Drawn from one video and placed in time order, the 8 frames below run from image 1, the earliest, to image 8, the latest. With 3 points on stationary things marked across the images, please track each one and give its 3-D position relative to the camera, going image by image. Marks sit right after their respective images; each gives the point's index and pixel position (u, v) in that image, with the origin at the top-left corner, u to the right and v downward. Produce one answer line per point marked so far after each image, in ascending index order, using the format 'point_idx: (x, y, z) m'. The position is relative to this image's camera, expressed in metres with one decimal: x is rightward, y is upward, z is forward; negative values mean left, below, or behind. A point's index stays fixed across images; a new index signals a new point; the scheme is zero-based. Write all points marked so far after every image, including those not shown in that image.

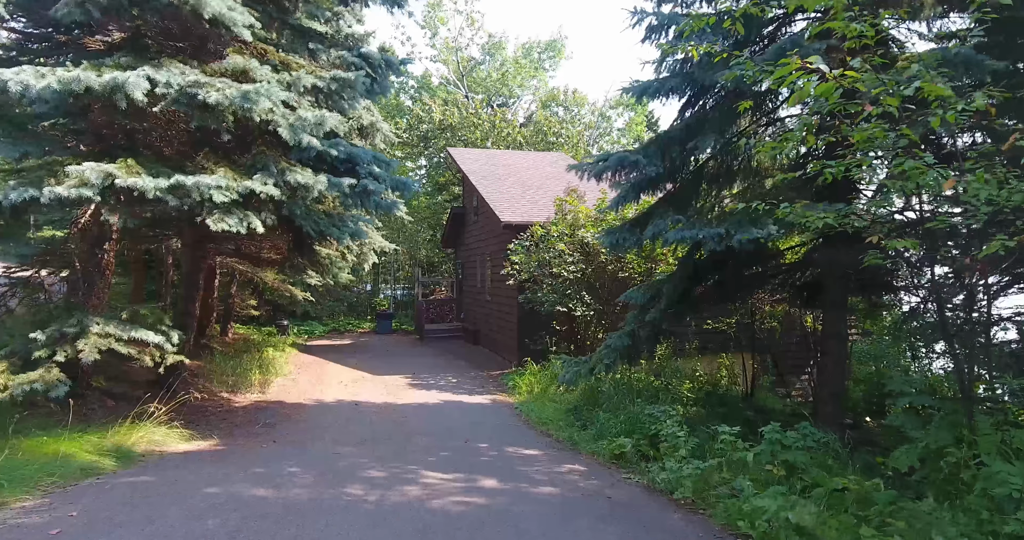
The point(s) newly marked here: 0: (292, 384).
0: (-2.9, -1.5, +9.4) m
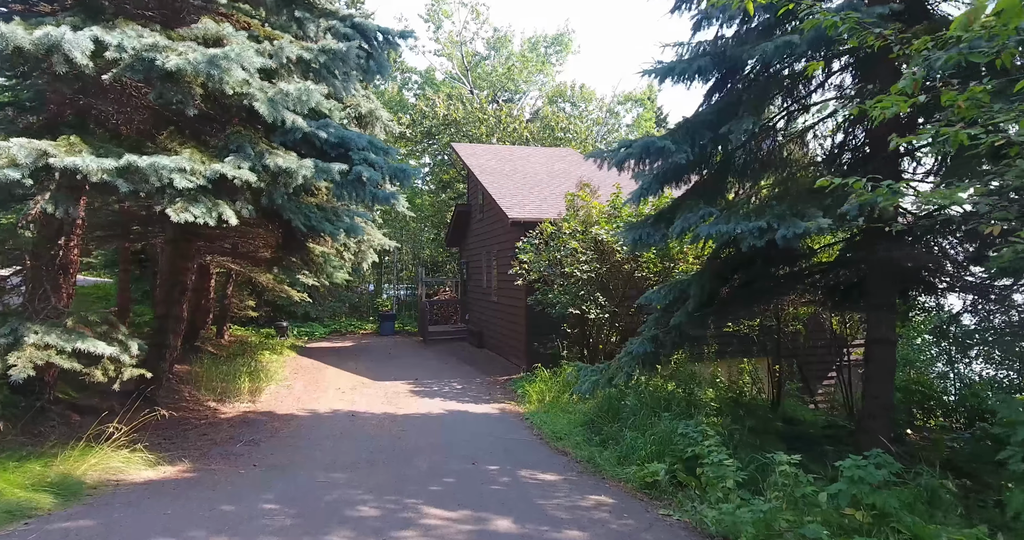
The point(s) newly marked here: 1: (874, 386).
0: (-2.8, -1.5, +8.8) m
1: (+2.9, -0.9, +5.8) m
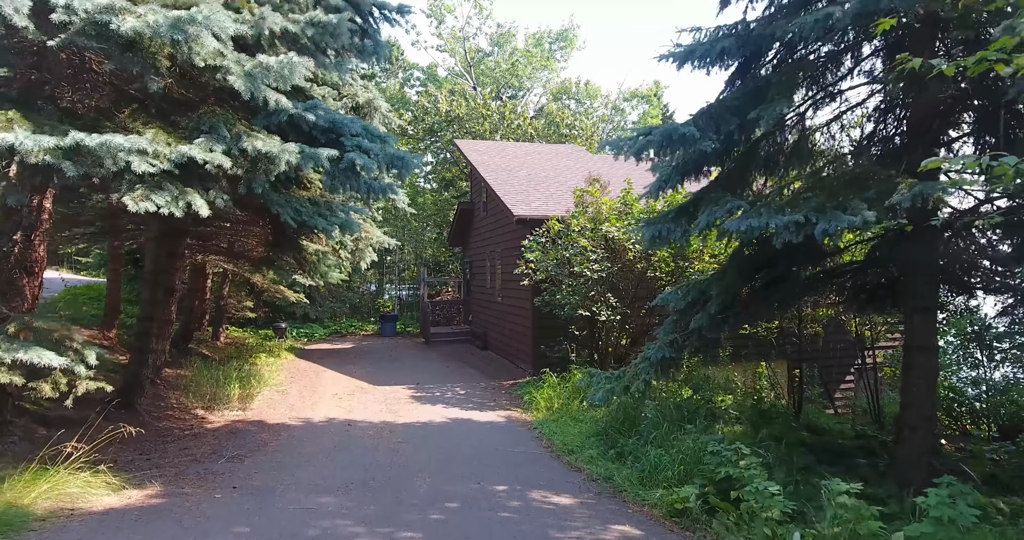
0: (-2.7, -1.5, +8.4) m
1: (+3.0, -0.9, +5.4) m
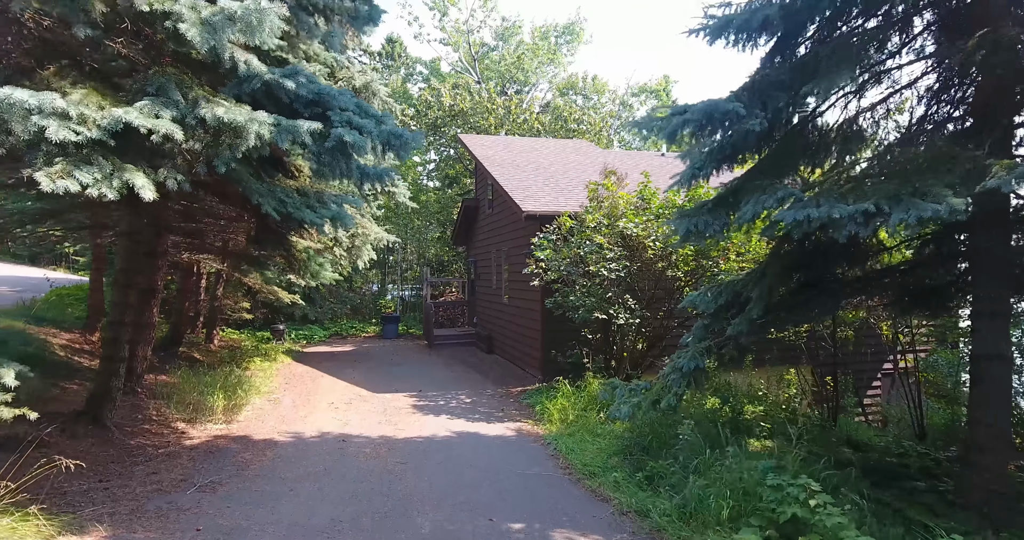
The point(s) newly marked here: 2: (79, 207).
0: (-2.6, -1.5, +7.8) m
1: (+3.0, -0.9, +4.7) m
2: (-4.1, +0.6, +6.9) m
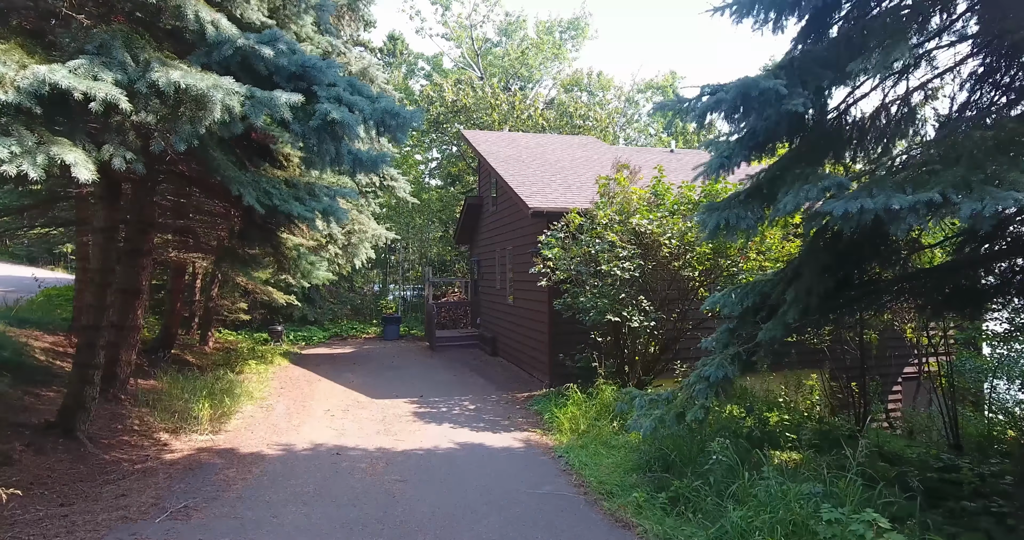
0: (-2.5, -1.5, +7.3) m
1: (+3.1, -0.9, +4.2) m
2: (-4.0, +0.6, +6.4) m
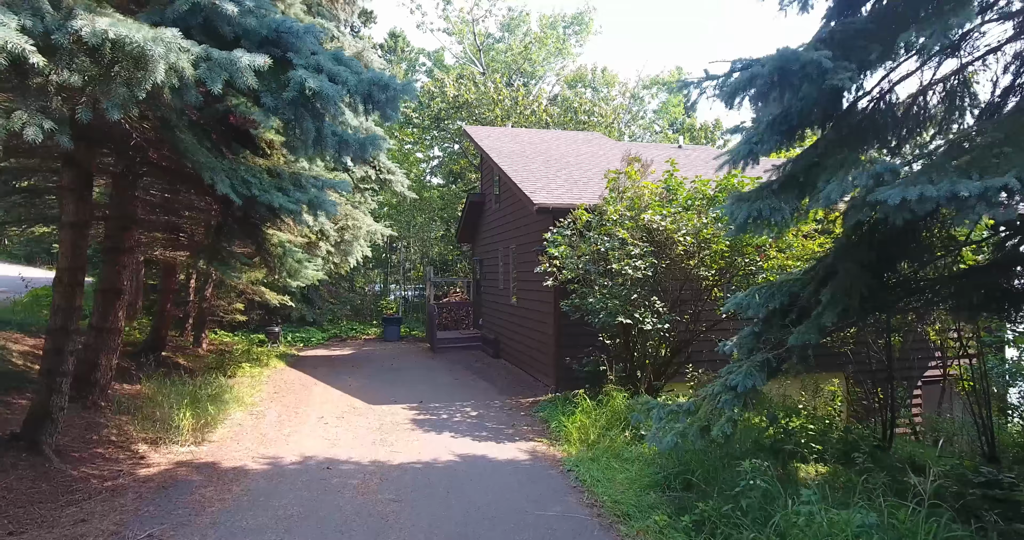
0: (-2.5, -1.4, +6.9) m
1: (+3.1, -0.9, +3.8) m
2: (-4.0, +0.6, +6.0) m
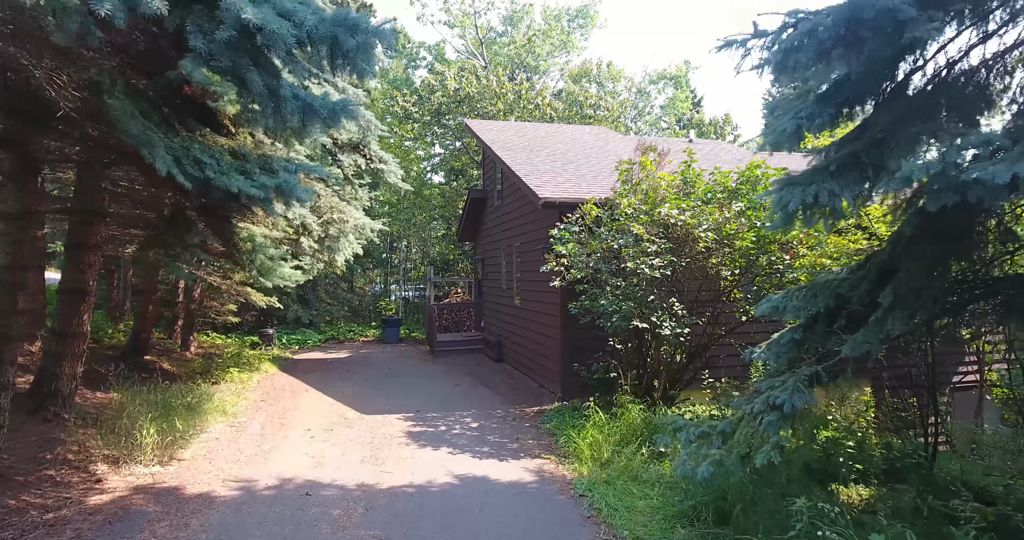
0: (-2.4, -1.4, +6.3) m
1: (+3.2, -0.9, +3.2) m
2: (-4.0, +0.6, +5.4) m
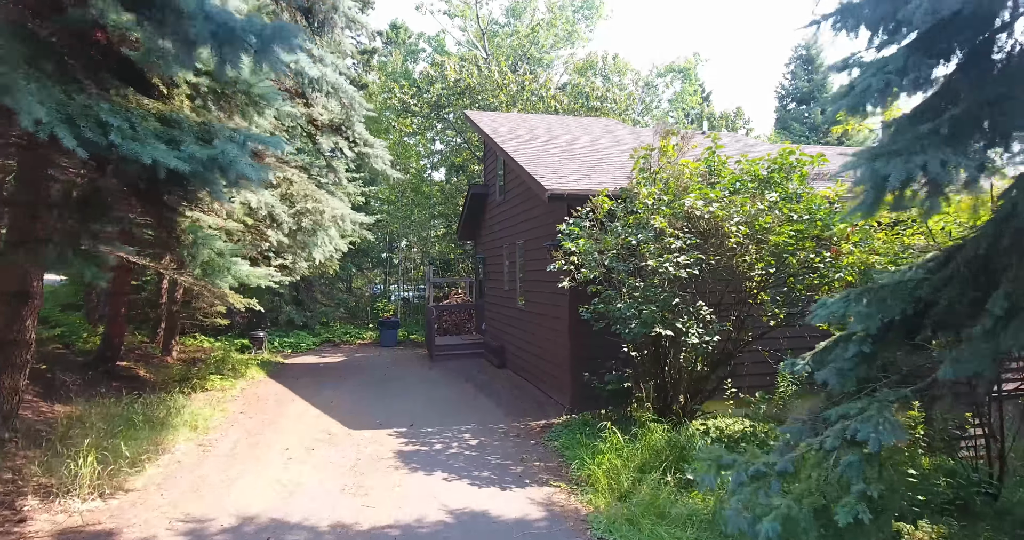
0: (-2.4, -1.4, +5.5) m
1: (+3.2, -0.9, +2.4) m
2: (-3.9, +0.6, +4.7) m
